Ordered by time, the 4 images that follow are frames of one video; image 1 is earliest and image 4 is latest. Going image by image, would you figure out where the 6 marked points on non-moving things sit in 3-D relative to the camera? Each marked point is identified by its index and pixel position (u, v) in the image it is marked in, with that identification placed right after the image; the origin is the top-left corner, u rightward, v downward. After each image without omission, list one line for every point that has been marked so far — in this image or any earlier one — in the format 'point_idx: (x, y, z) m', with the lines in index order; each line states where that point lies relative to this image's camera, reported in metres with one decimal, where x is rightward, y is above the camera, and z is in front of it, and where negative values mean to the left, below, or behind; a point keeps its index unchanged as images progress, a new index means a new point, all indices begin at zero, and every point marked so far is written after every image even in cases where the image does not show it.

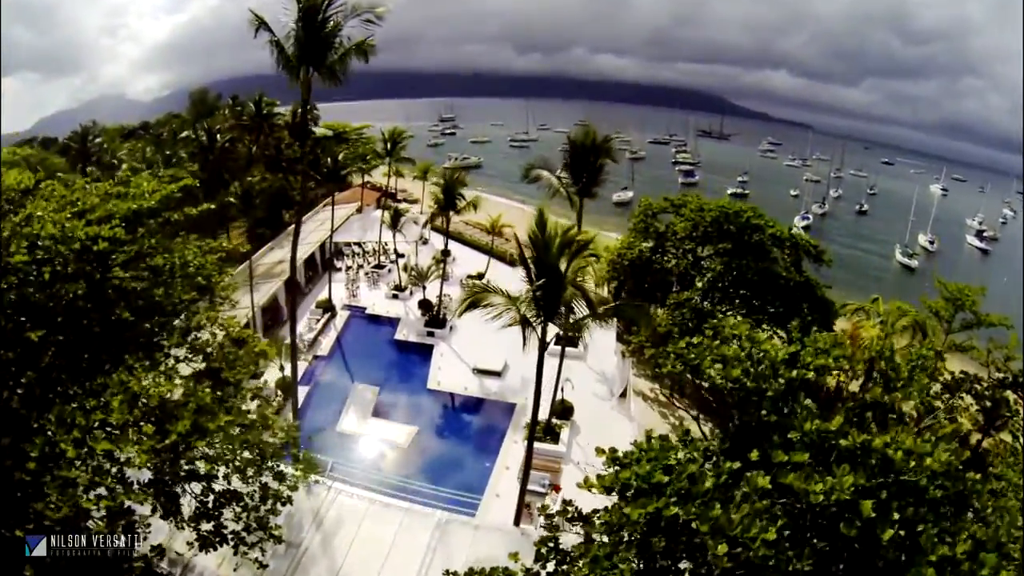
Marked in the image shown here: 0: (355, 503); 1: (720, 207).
0: (-3.9, -5.4, +14.8) m
1: (+6.8, +2.5, +19.3) m
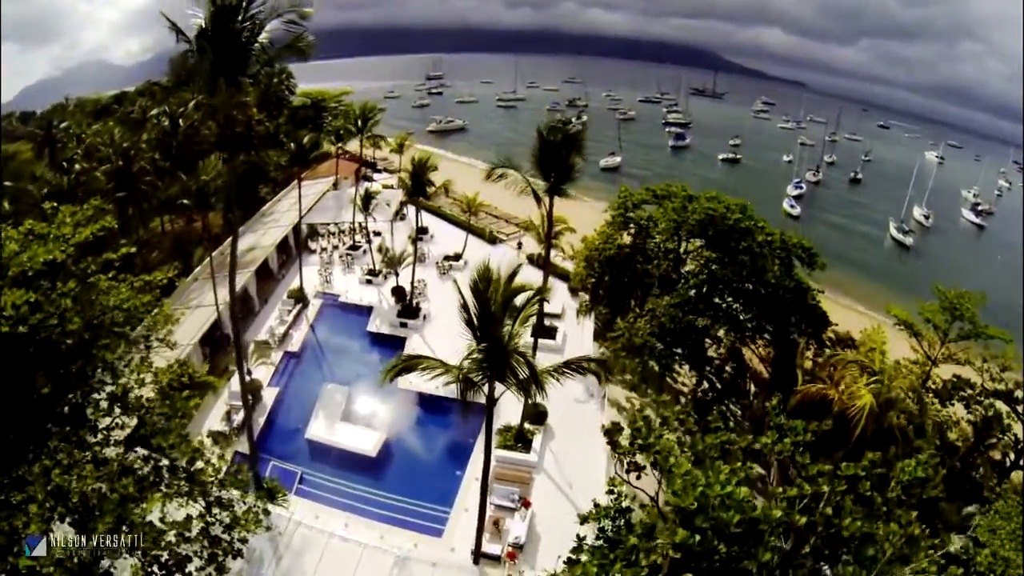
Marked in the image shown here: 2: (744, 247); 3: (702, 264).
0: (-4.7, -5.8, +14.0) m
1: (+5.8, +2.6, +18.0) m
2: (+6.7, +1.3, +17.2) m
3: (+5.4, +0.7, +17.0) m
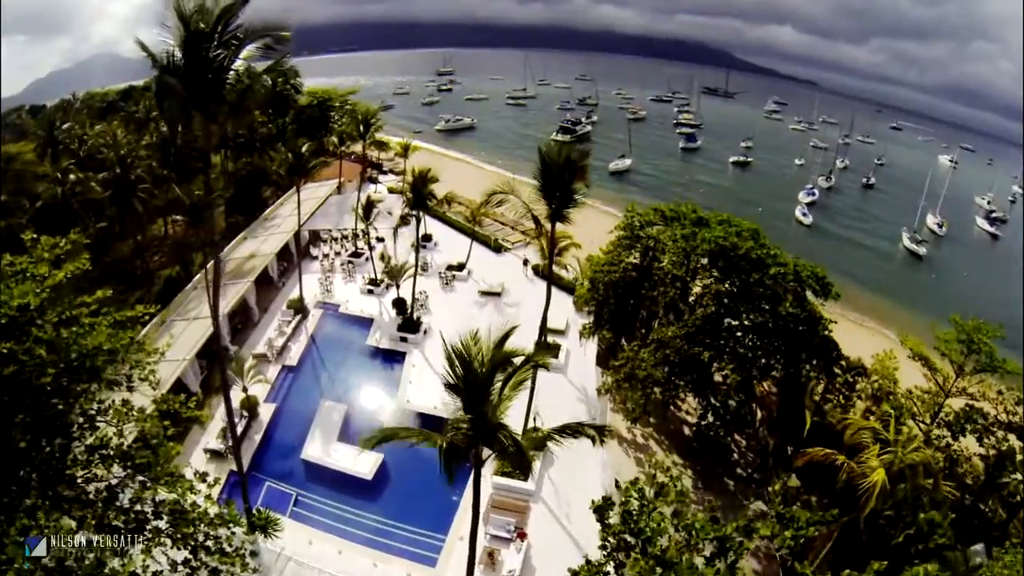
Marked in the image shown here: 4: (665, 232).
0: (-4.9, -6.5, +13.7) m
1: (+5.8, +1.8, +17.4) m
2: (+6.7, +0.5, +16.6) m
3: (+5.4, 0.0, +16.4) m
4: (+5.0, +2.5, +19.1) m
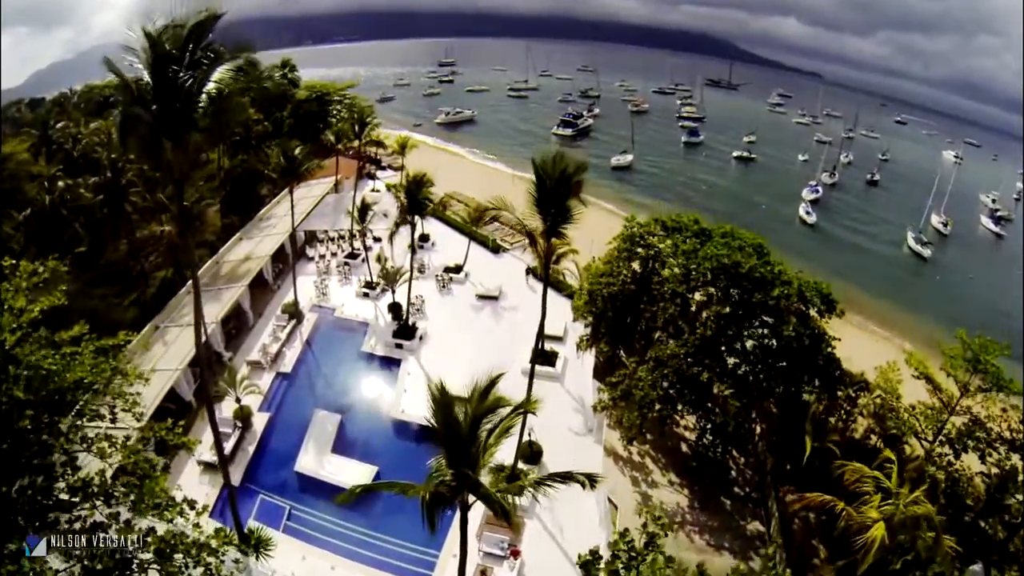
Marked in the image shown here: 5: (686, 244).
0: (-5.0, -6.9, +13.5) m
1: (+5.7, +1.4, +17.0) m
2: (+6.6, +0.1, +16.2) m
3: (+5.2, -0.4, +16.0) m
4: (+4.9, +2.2, +18.7) m
5: (+5.1, +1.8, +17.8) m
